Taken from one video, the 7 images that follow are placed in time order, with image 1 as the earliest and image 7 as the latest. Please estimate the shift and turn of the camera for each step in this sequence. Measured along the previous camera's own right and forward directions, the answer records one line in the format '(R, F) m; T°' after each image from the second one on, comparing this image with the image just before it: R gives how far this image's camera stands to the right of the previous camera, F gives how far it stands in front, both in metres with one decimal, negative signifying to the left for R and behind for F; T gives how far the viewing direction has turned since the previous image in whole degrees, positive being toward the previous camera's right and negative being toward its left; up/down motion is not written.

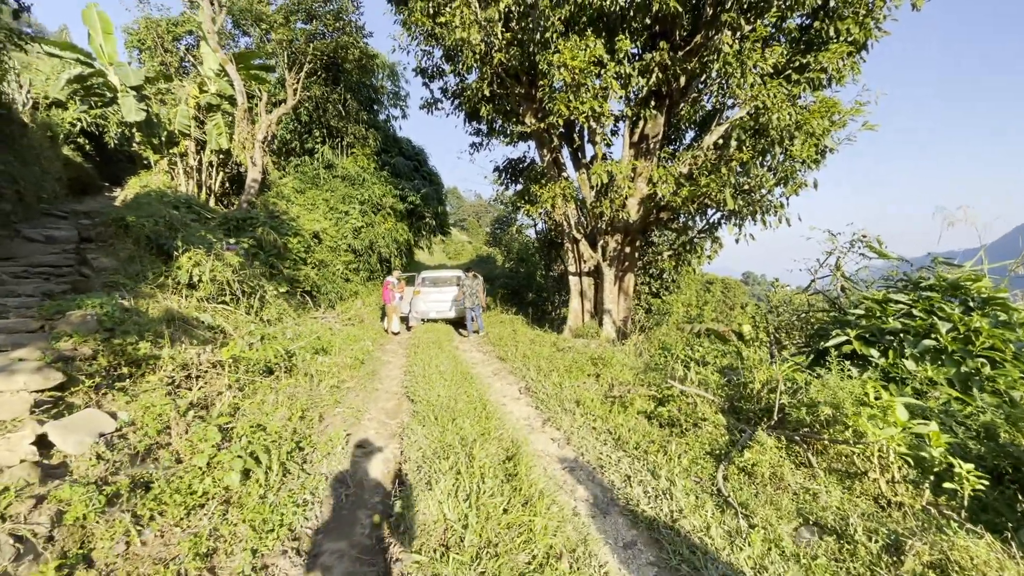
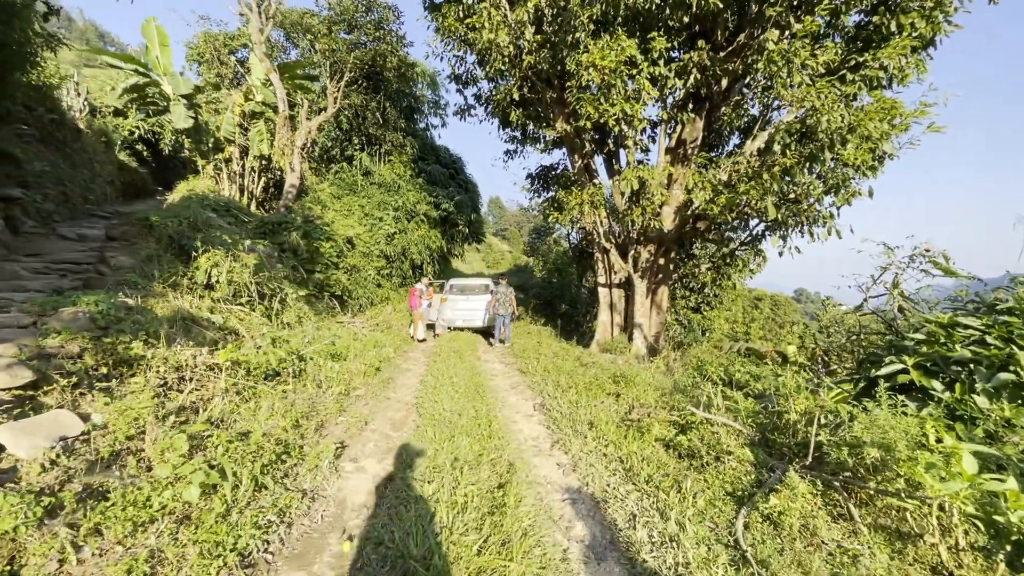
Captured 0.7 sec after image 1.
(+0.3, +0.3) m; -5°
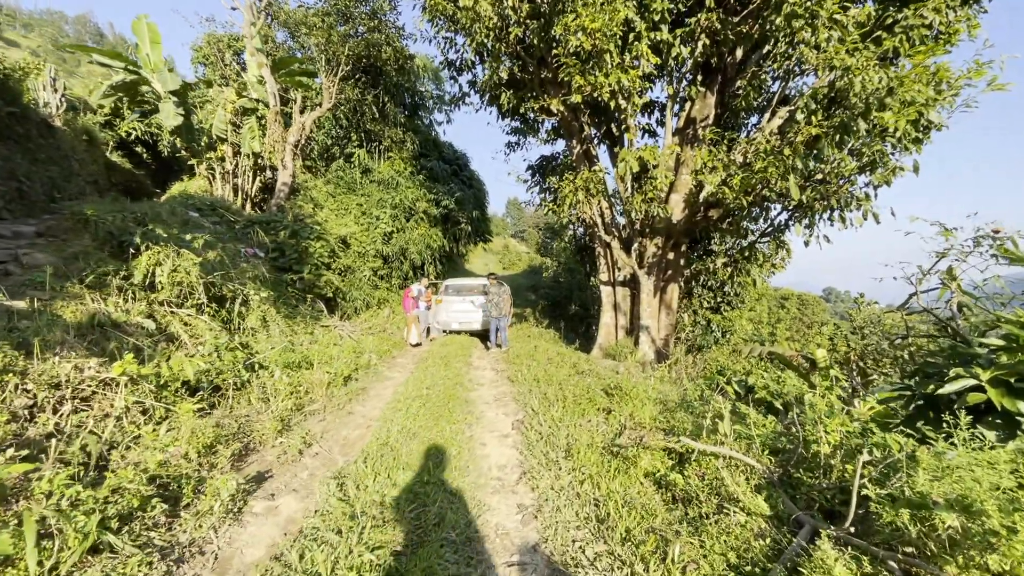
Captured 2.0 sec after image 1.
(+0.5, +0.8) m; -2°
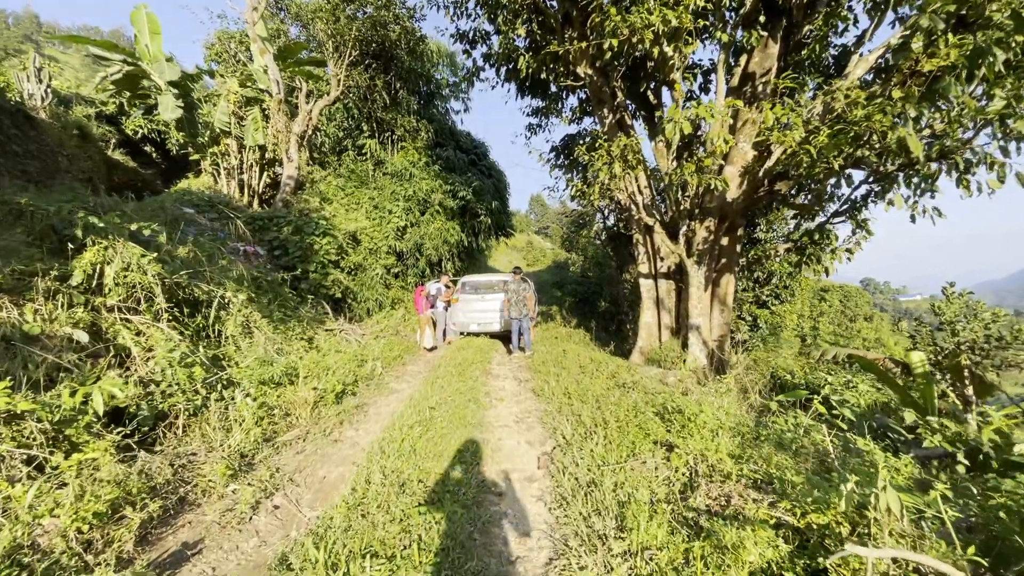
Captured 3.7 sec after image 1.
(0.0, +1.1) m; -3°
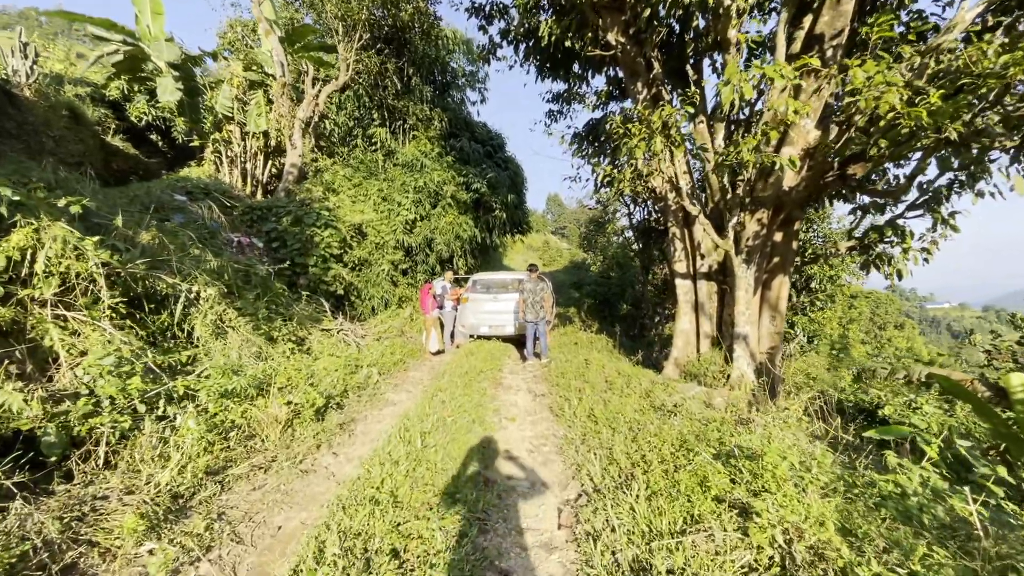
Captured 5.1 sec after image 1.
(0.0, +0.9) m; -2°
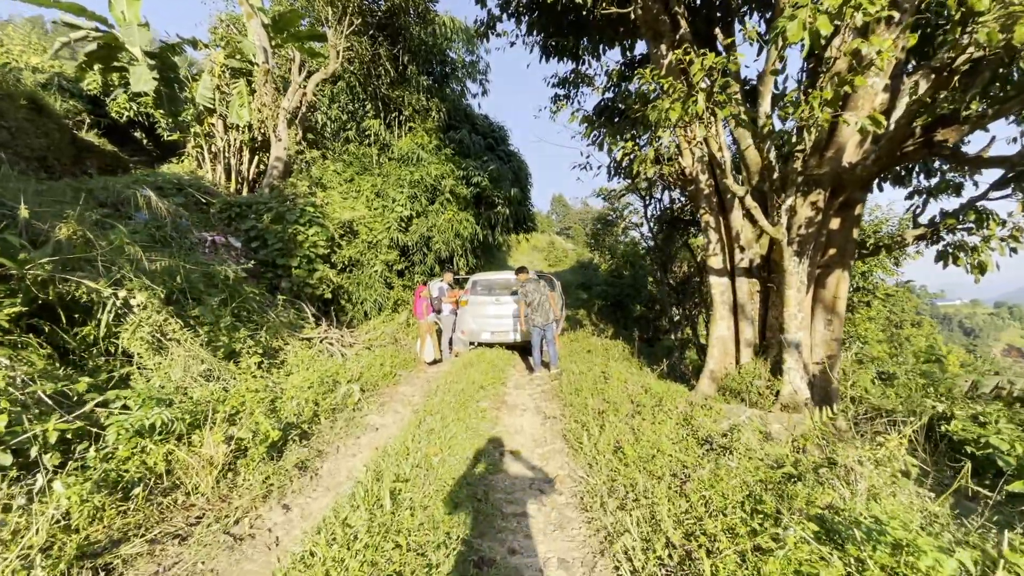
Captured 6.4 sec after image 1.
(0.0, +0.9) m; -1°
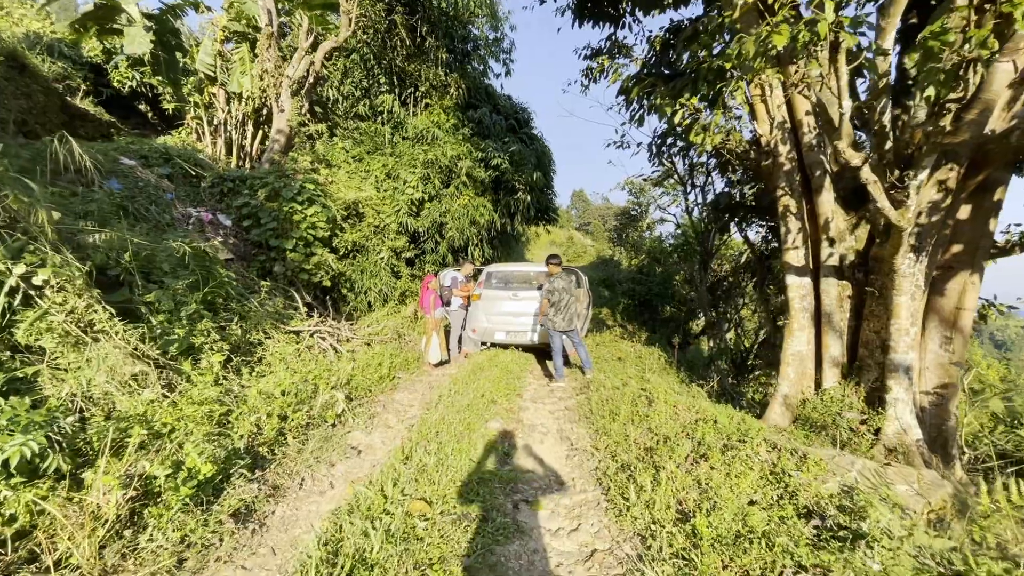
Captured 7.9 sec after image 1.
(-0.1, +1.0) m; -2°
